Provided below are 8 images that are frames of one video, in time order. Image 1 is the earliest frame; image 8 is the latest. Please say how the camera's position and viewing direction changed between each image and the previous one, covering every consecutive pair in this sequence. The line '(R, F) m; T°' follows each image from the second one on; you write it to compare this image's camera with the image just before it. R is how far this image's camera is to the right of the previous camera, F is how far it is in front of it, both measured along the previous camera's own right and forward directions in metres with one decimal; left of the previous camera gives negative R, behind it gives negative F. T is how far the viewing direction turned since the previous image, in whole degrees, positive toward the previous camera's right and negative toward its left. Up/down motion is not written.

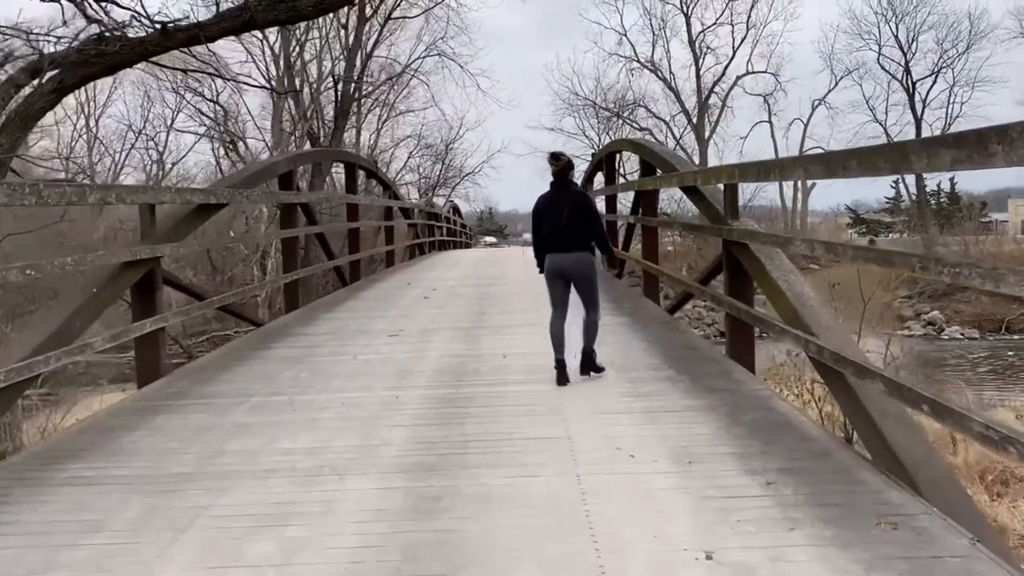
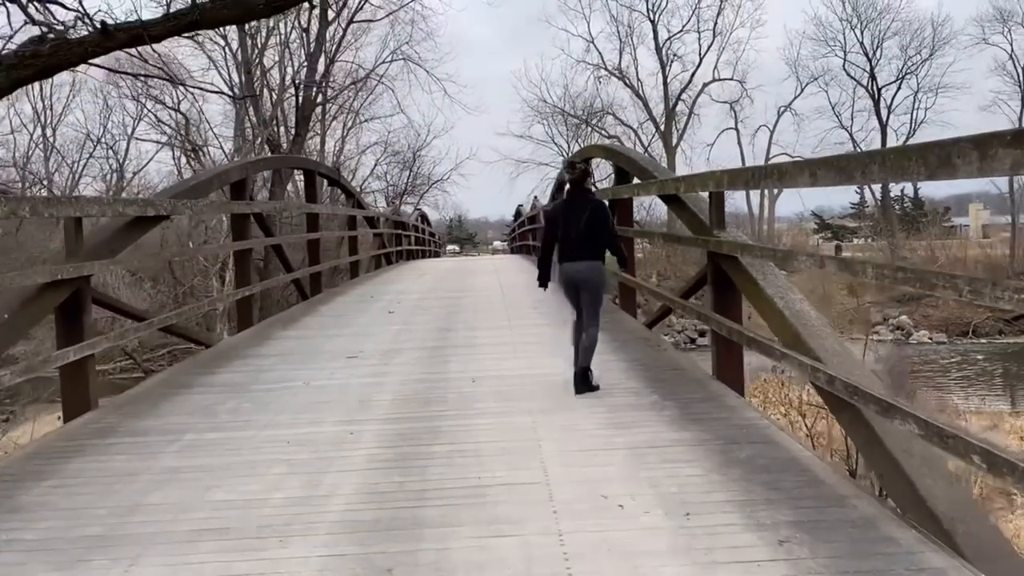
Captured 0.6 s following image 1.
(0.0, +0.4) m; +2°
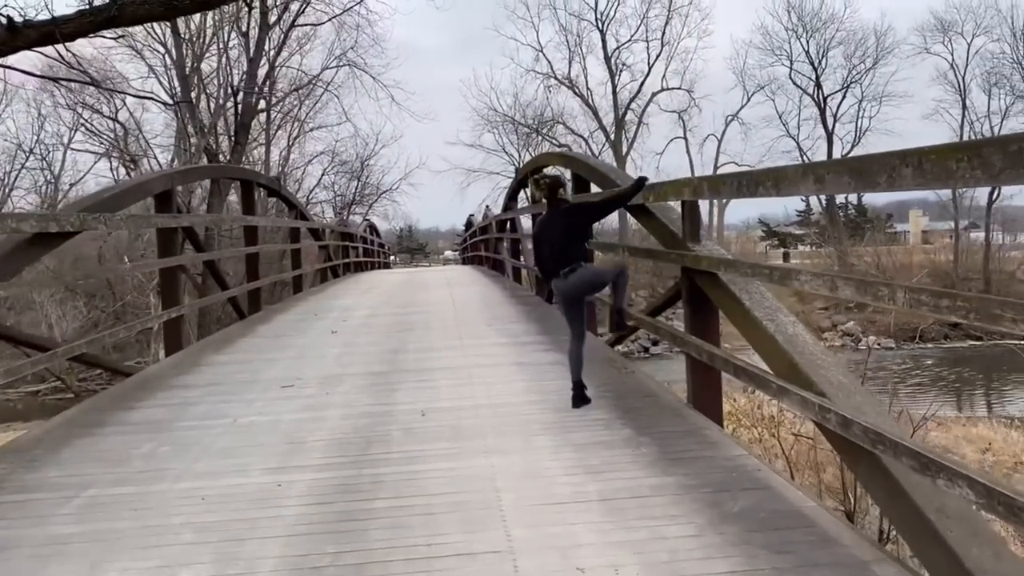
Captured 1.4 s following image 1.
(0.0, +0.4) m; +3°
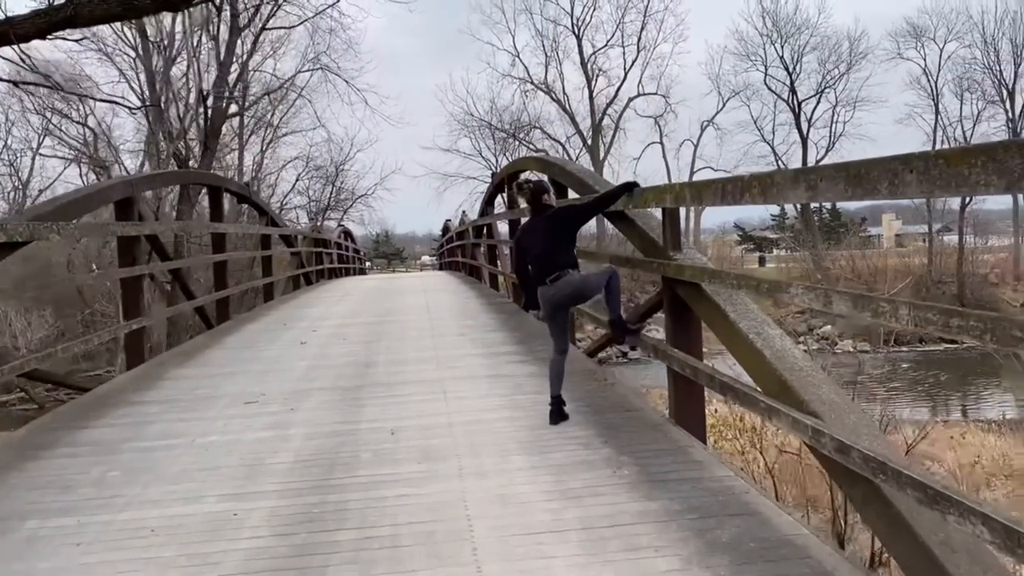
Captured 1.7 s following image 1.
(0.0, +0.2) m; +1°
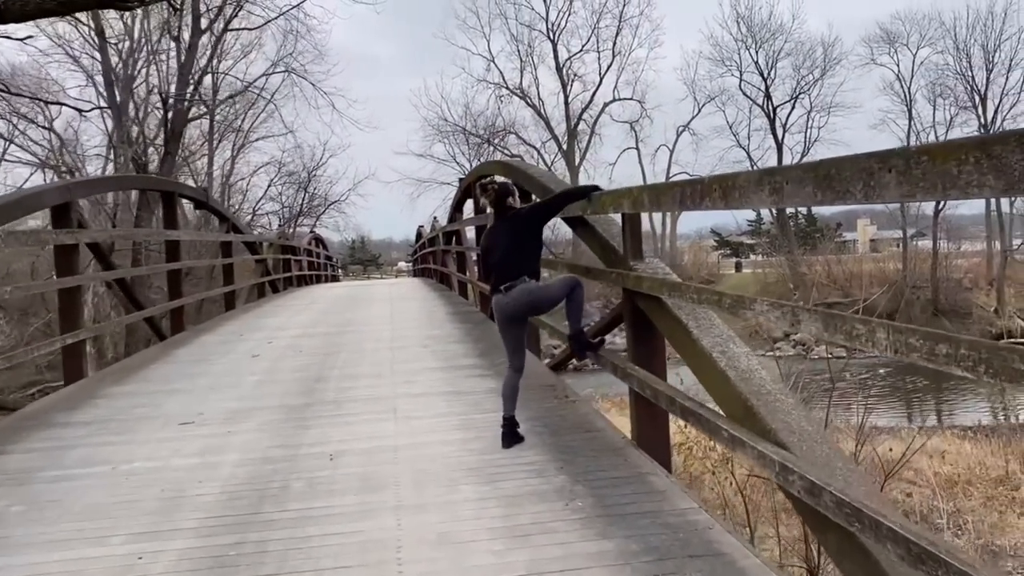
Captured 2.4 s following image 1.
(+0.1, +0.2) m; +1°
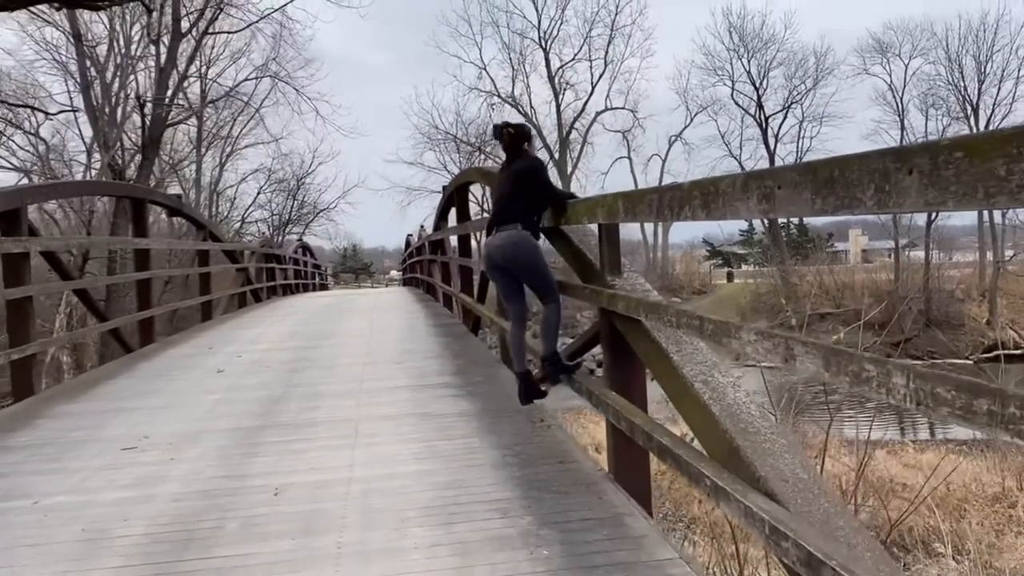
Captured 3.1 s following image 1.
(+0.1, +0.3) m; 0°
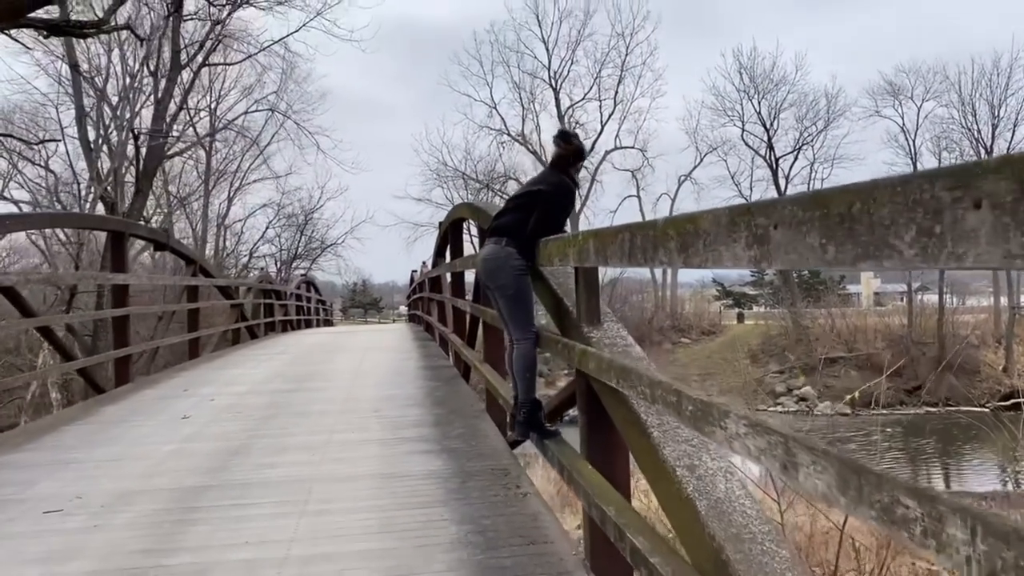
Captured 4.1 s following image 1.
(+0.1, +0.4) m; -1°
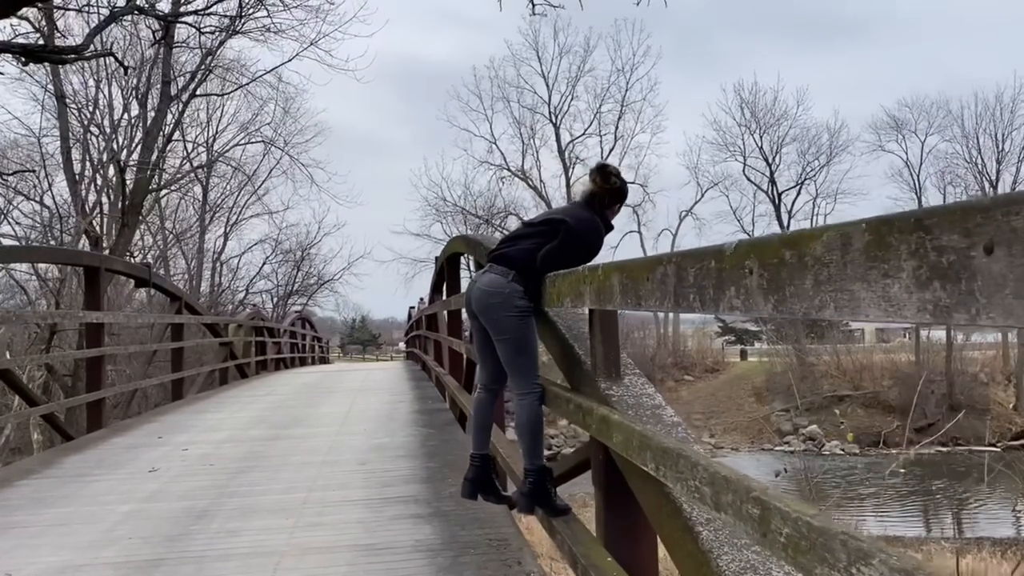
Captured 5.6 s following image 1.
(0.0, +0.4) m; 0°
